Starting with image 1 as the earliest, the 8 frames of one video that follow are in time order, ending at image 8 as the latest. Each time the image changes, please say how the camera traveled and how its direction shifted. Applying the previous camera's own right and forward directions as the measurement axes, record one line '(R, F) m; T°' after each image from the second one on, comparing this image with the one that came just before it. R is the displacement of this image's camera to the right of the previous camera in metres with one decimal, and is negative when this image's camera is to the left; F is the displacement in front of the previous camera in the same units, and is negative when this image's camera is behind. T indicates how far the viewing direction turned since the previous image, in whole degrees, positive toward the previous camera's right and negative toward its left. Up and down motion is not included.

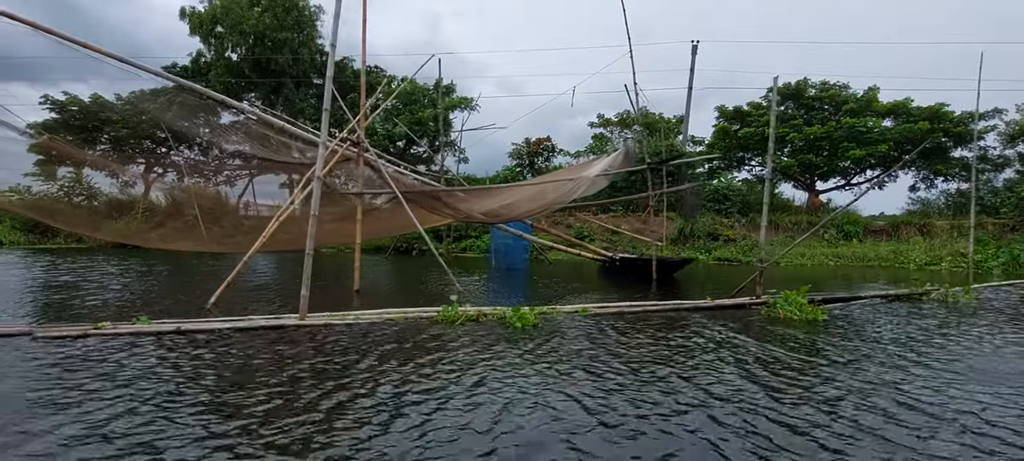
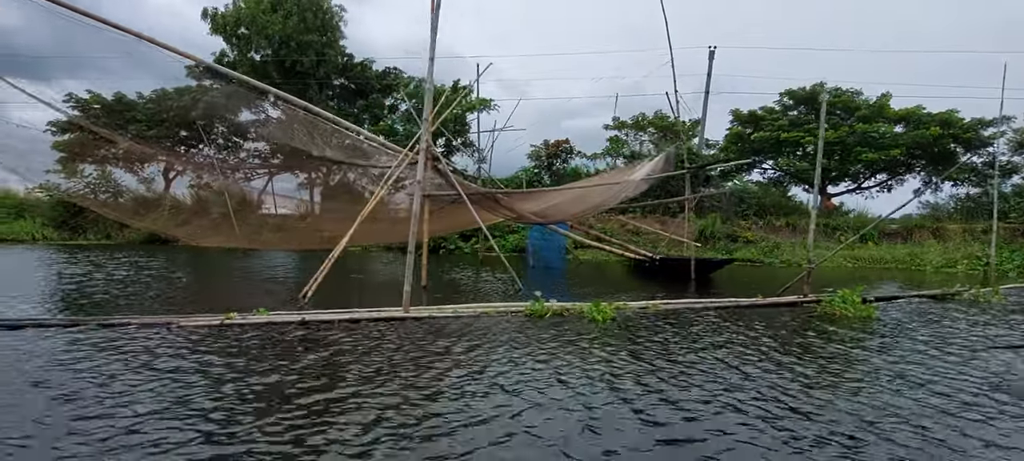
(-0.4, -0.2) m; 0°
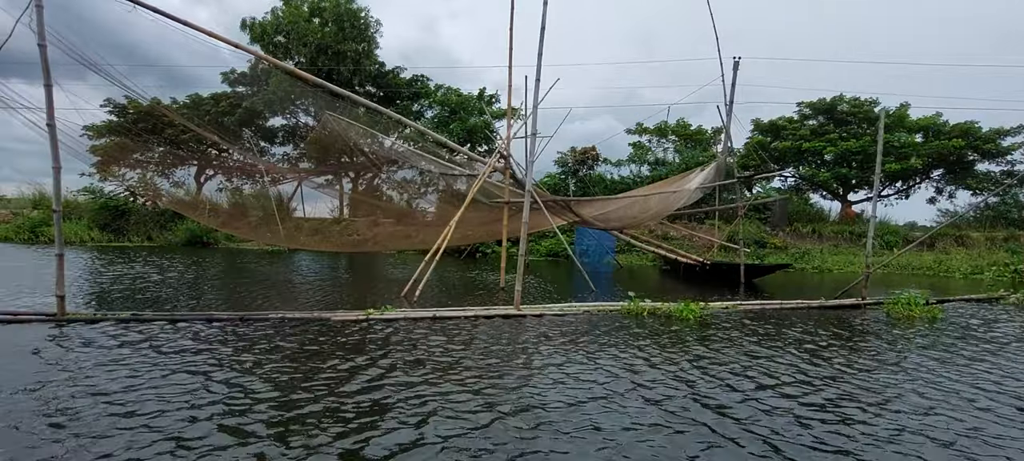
(-0.5, -0.2) m; 0°
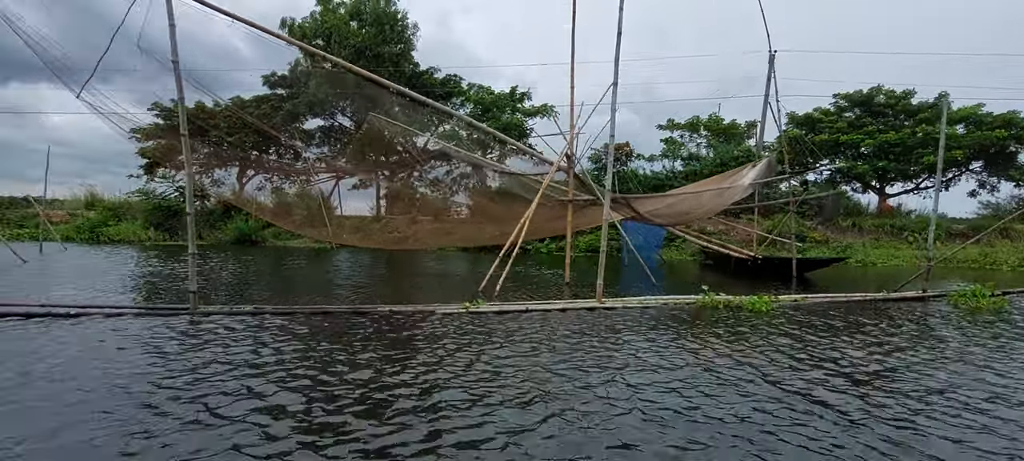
(-0.4, -0.2) m; -2°
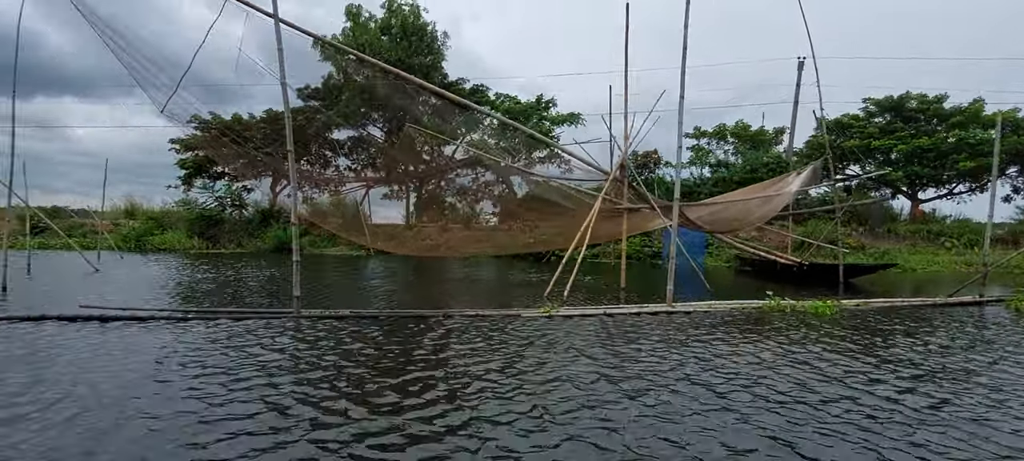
(-0.3, -0.1) m; -2°
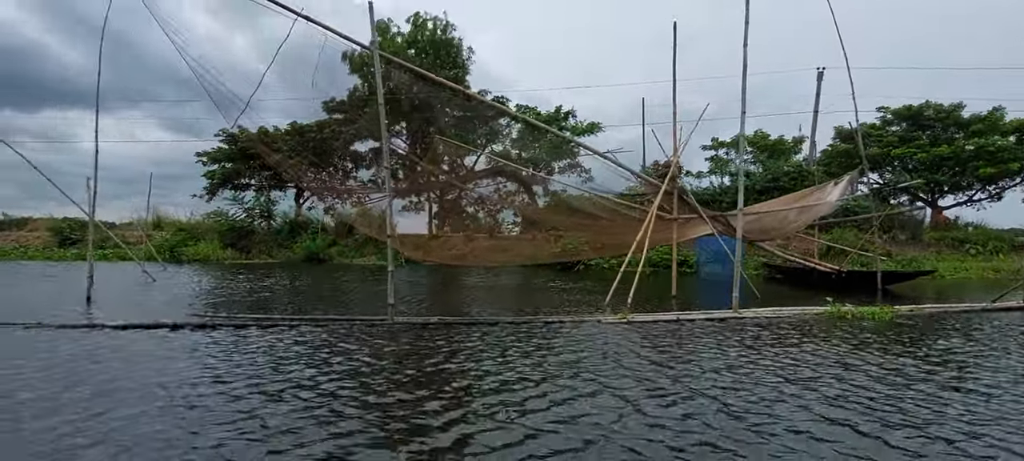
(-0.4, -0.1) m; 0°
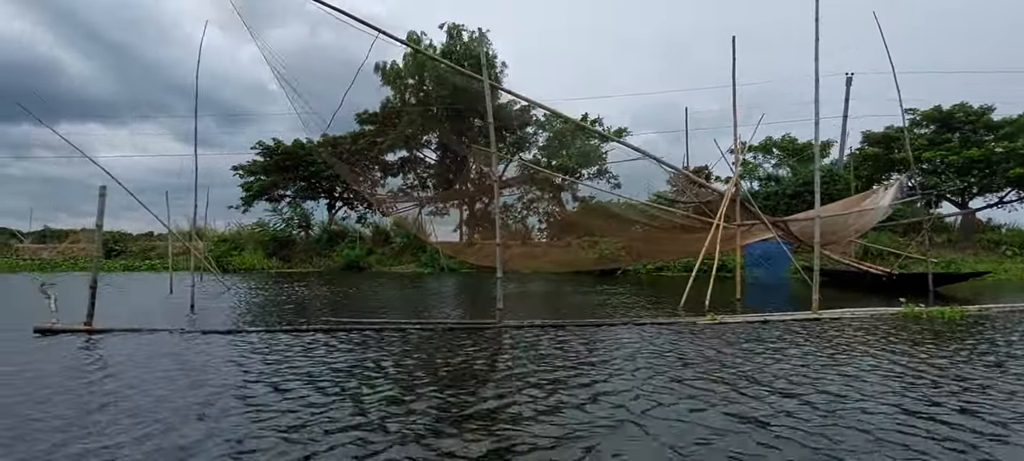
(-0.5, -0.2) m; -1°
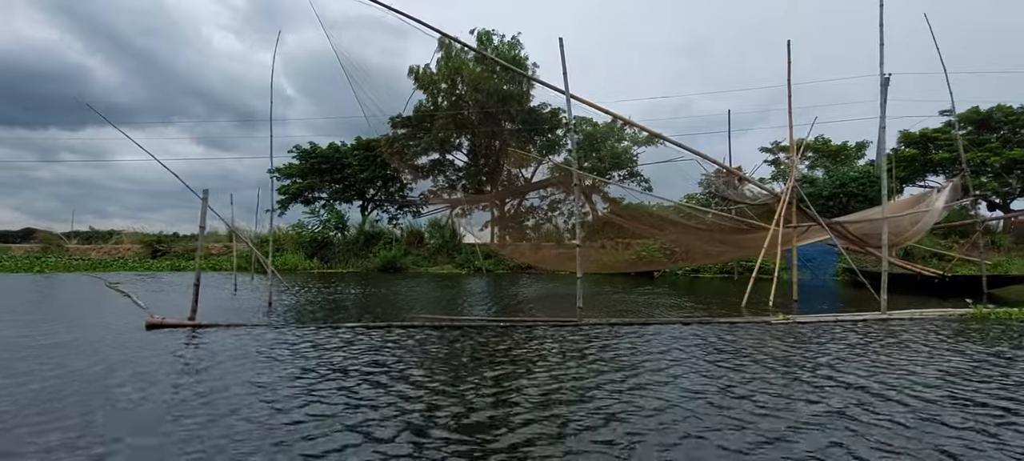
(-0.4, -0.1) m; -2°
